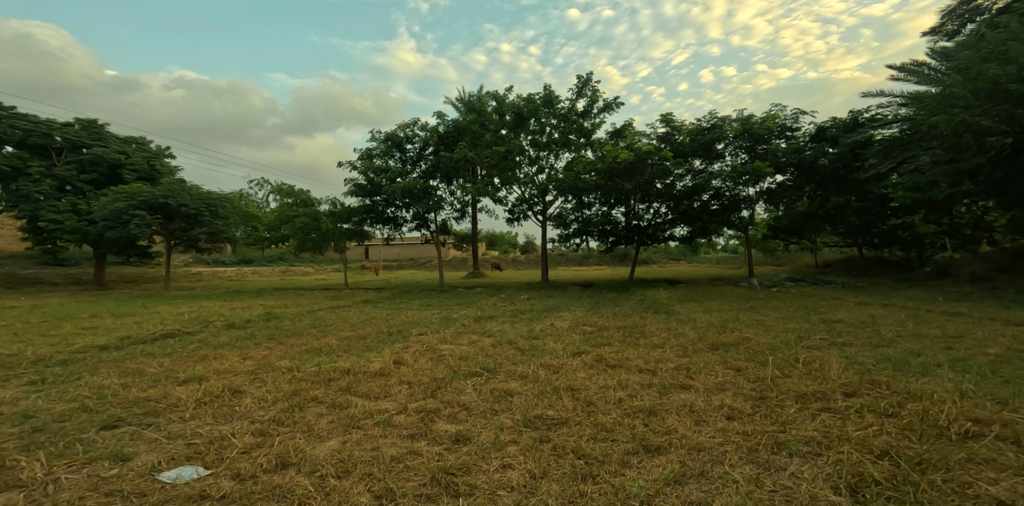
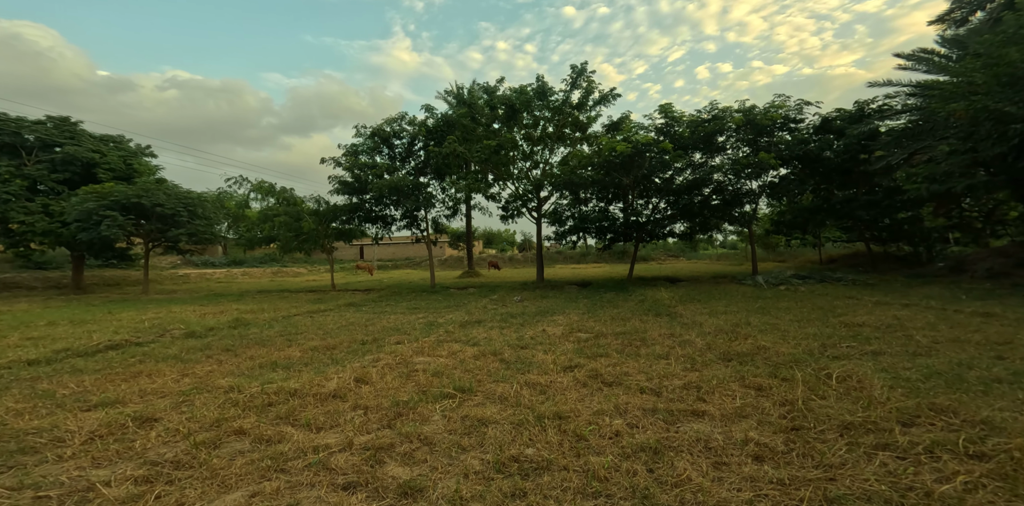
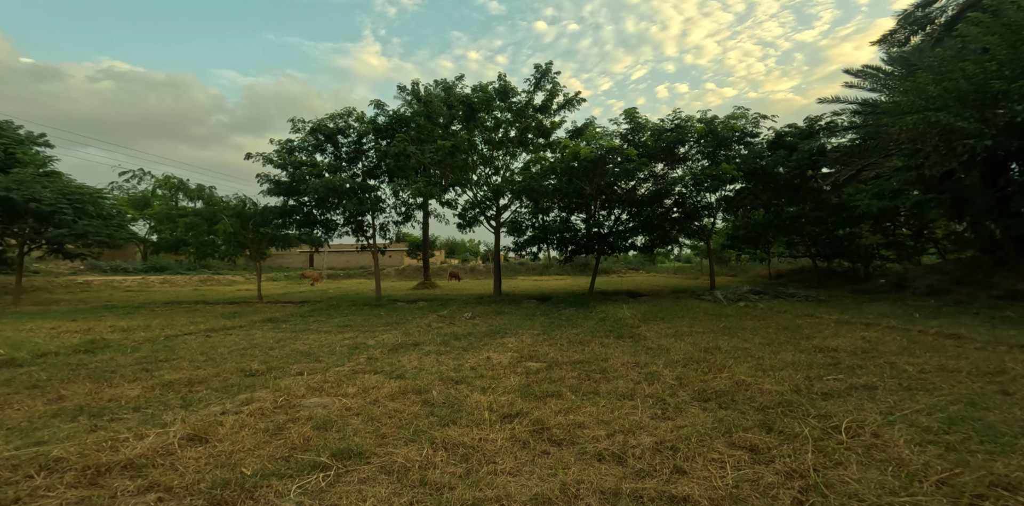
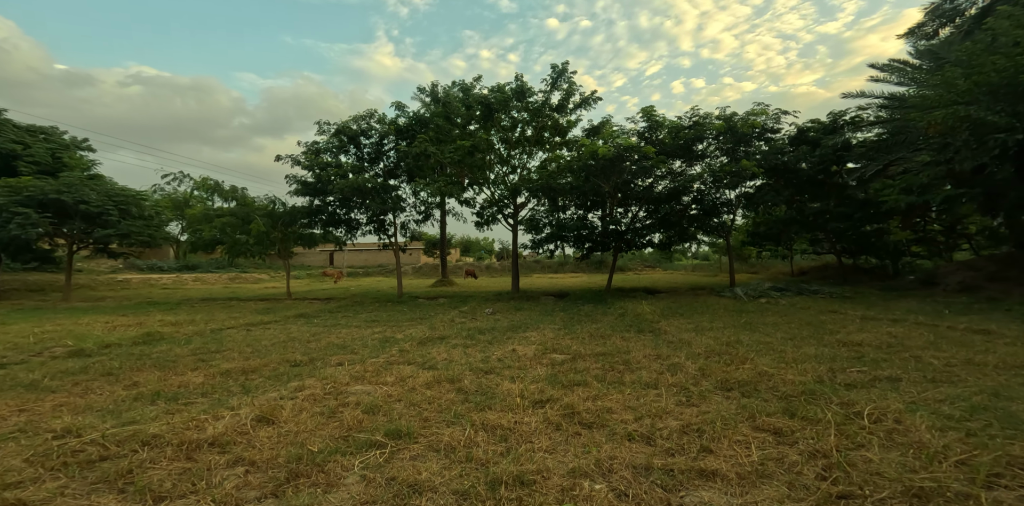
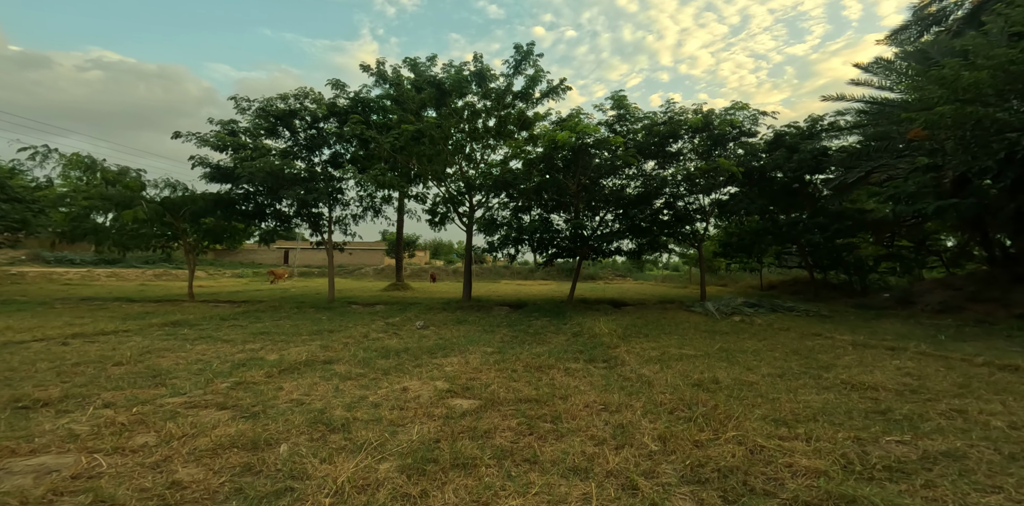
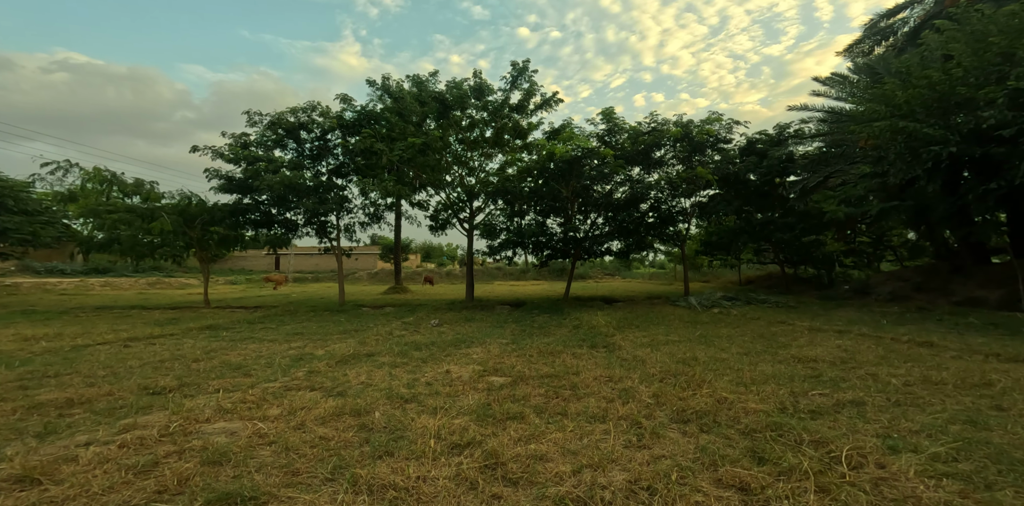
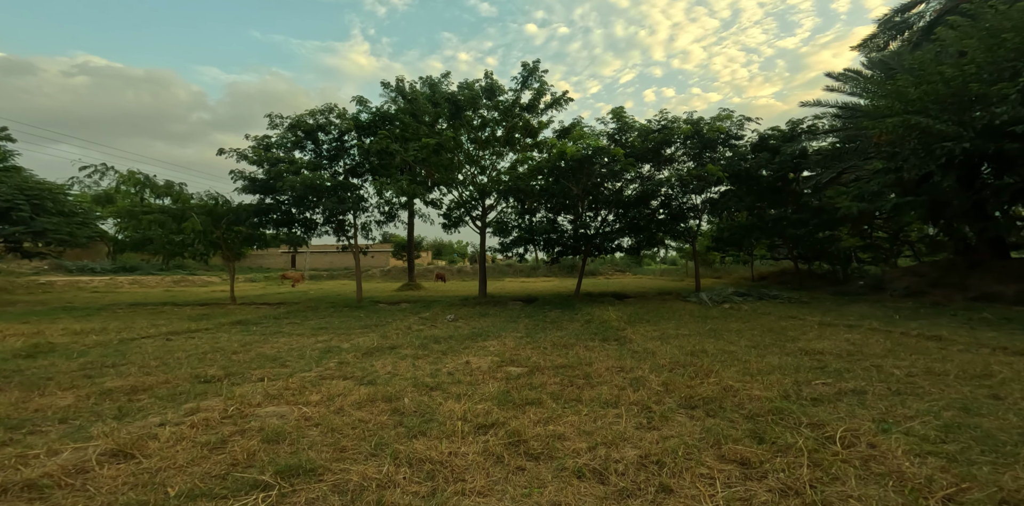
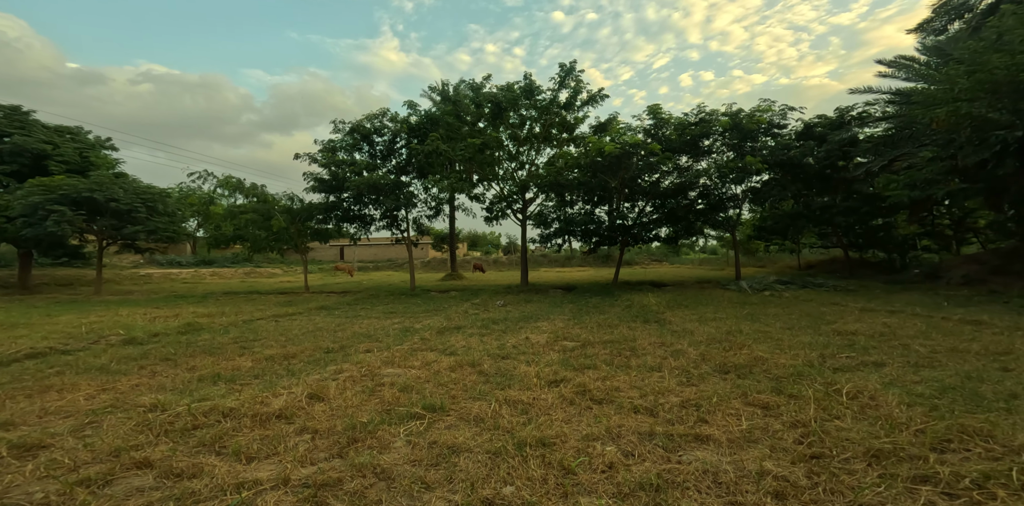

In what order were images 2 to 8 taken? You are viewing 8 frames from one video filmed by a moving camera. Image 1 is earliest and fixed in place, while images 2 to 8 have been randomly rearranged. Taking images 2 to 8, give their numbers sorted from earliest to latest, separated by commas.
2, 8, 4, 3, 7, 6, 5
